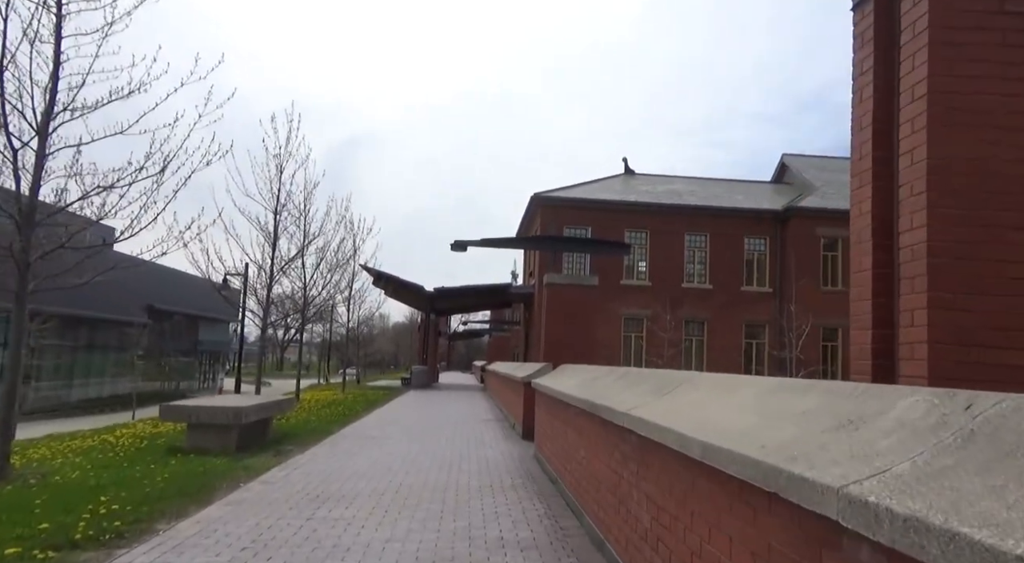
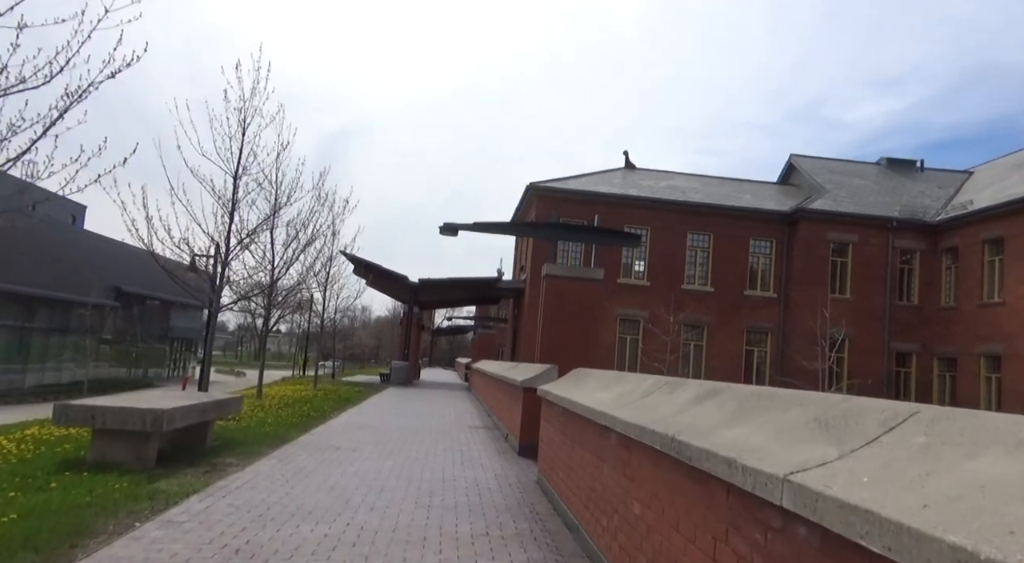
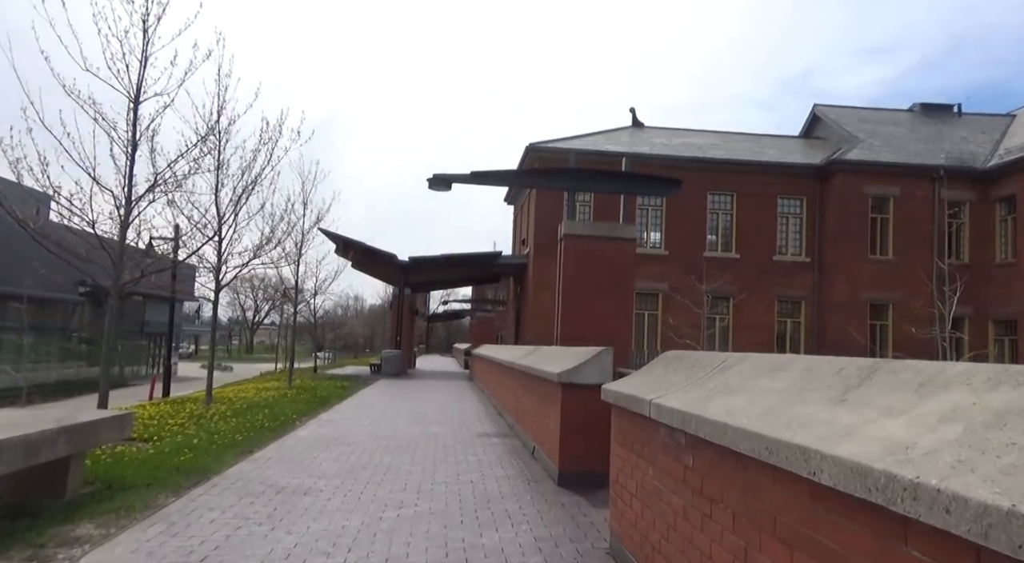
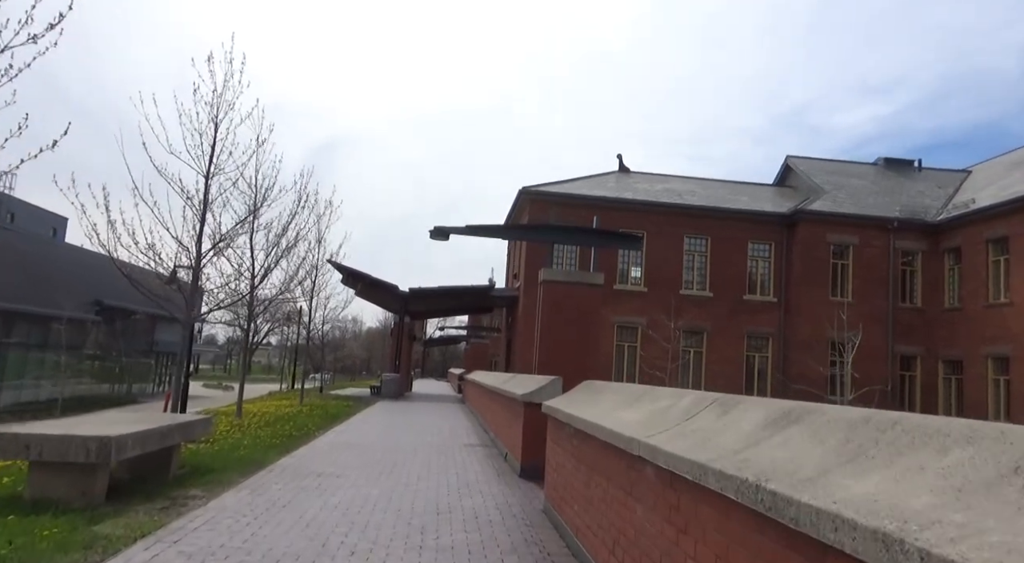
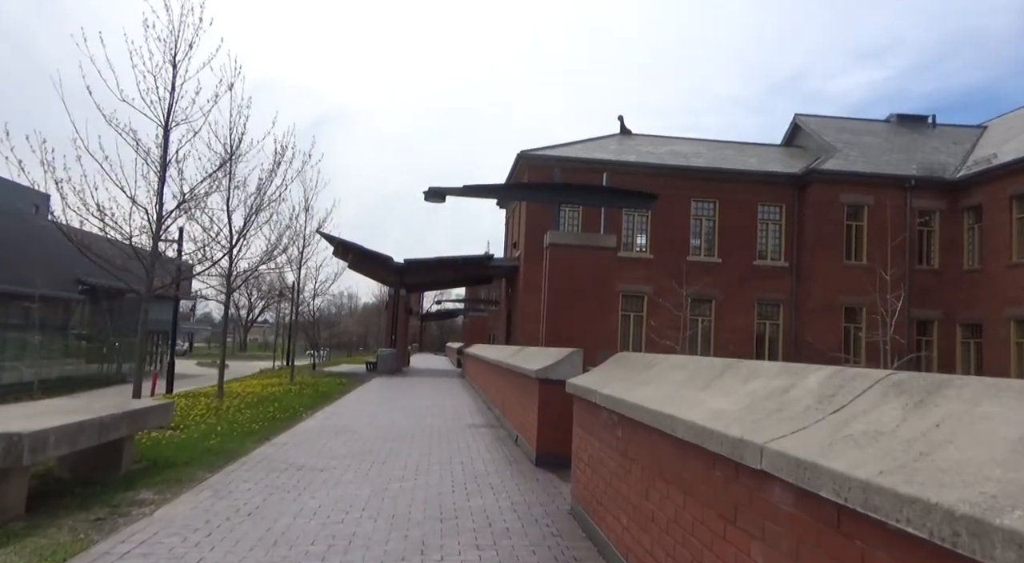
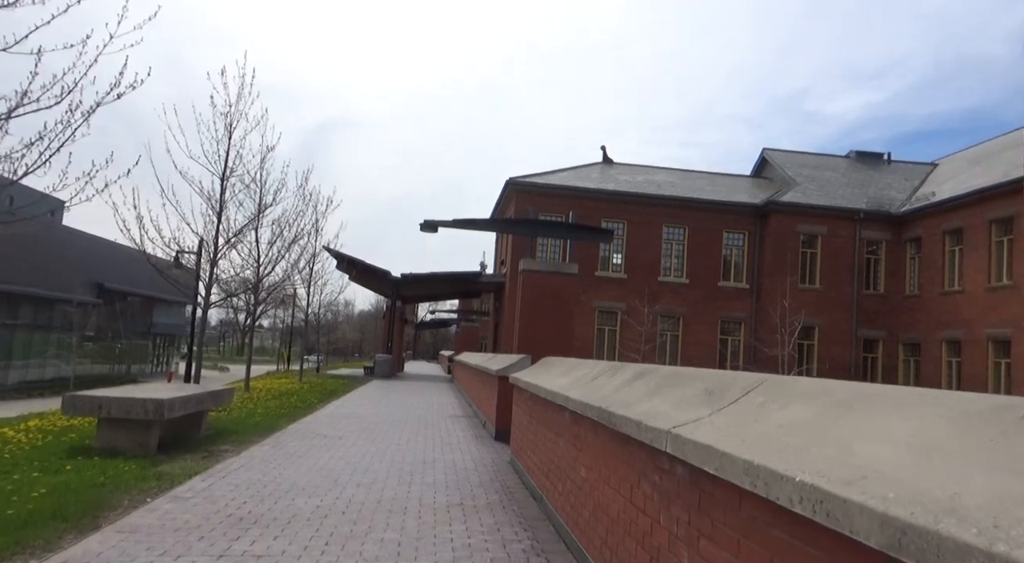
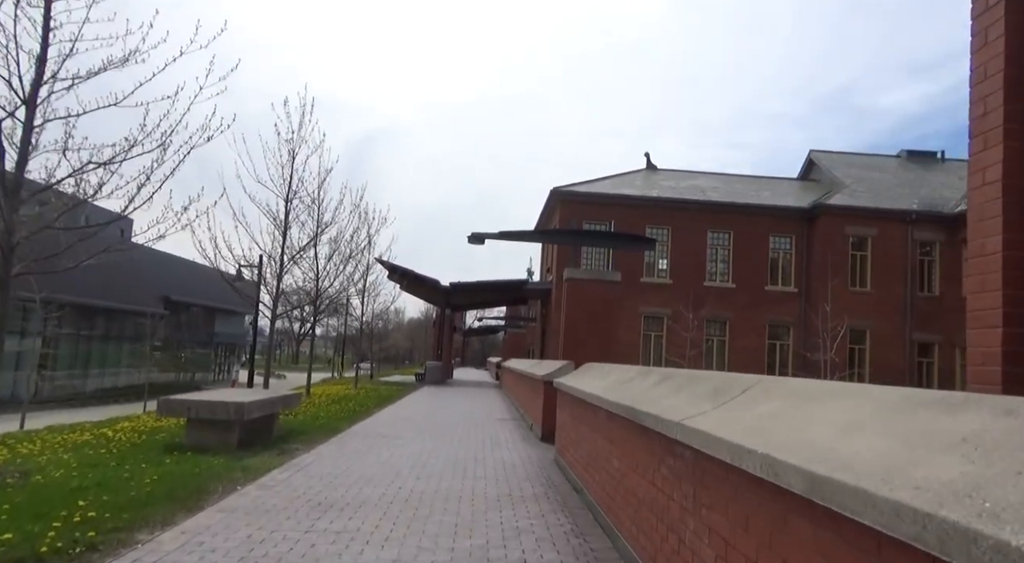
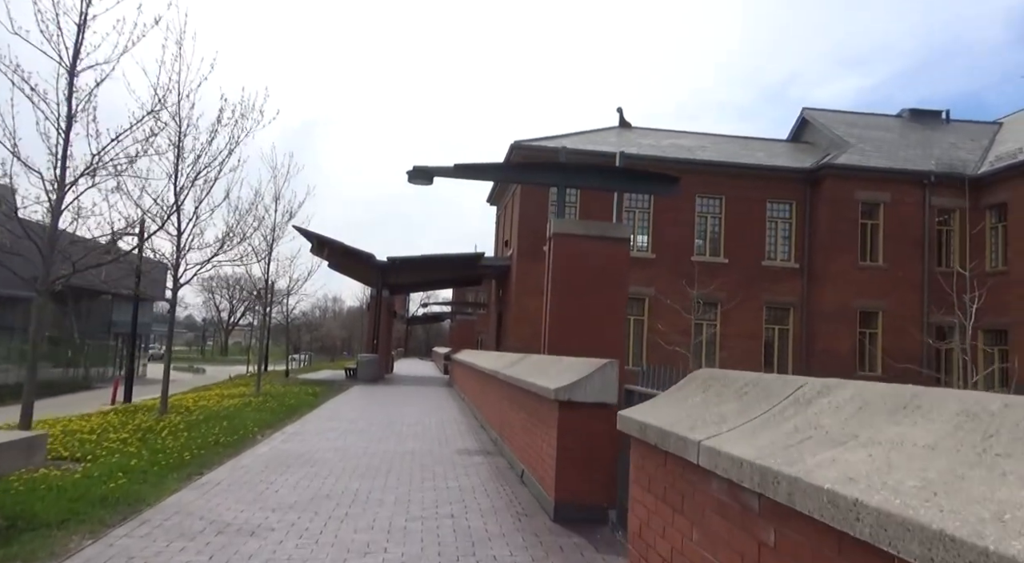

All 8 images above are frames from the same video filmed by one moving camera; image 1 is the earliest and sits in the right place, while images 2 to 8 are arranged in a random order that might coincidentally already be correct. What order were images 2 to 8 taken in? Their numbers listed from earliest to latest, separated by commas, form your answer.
7, 6, 2, 4, 5, 3, 8
